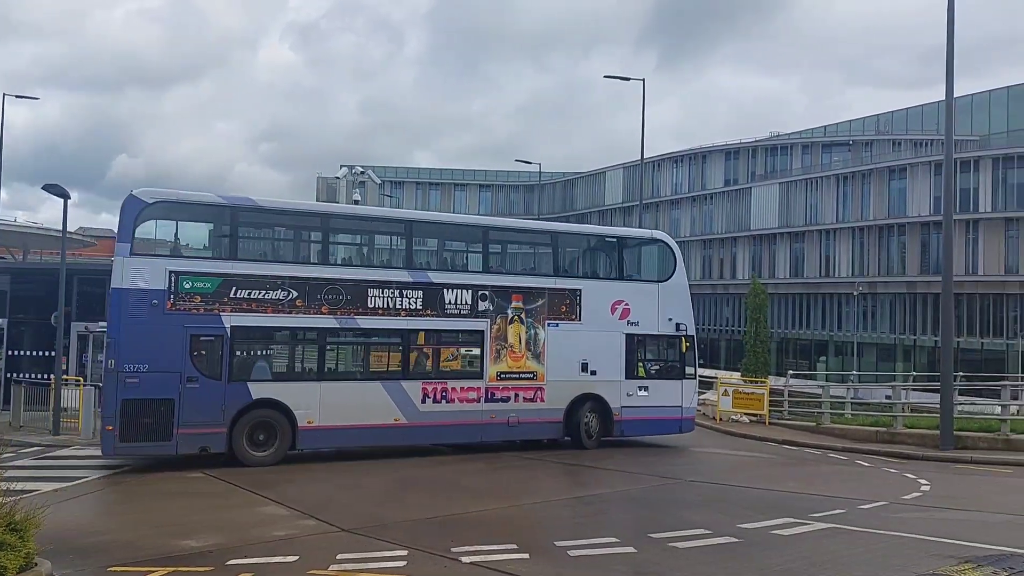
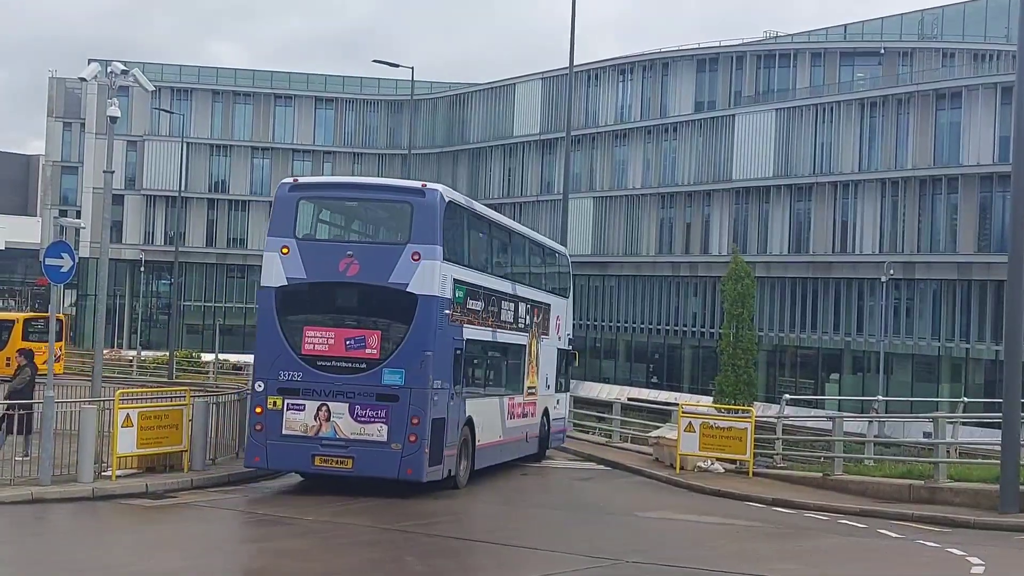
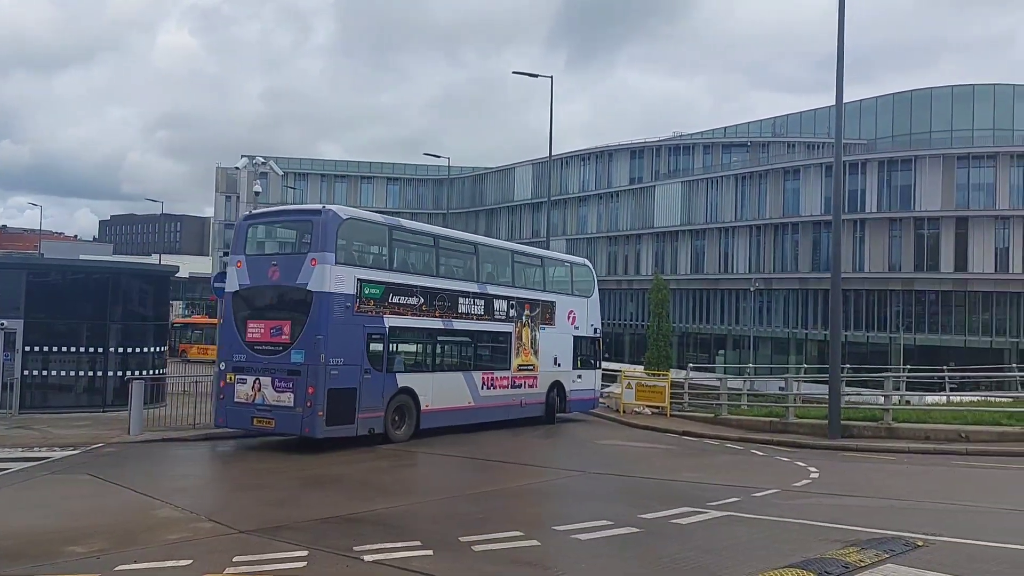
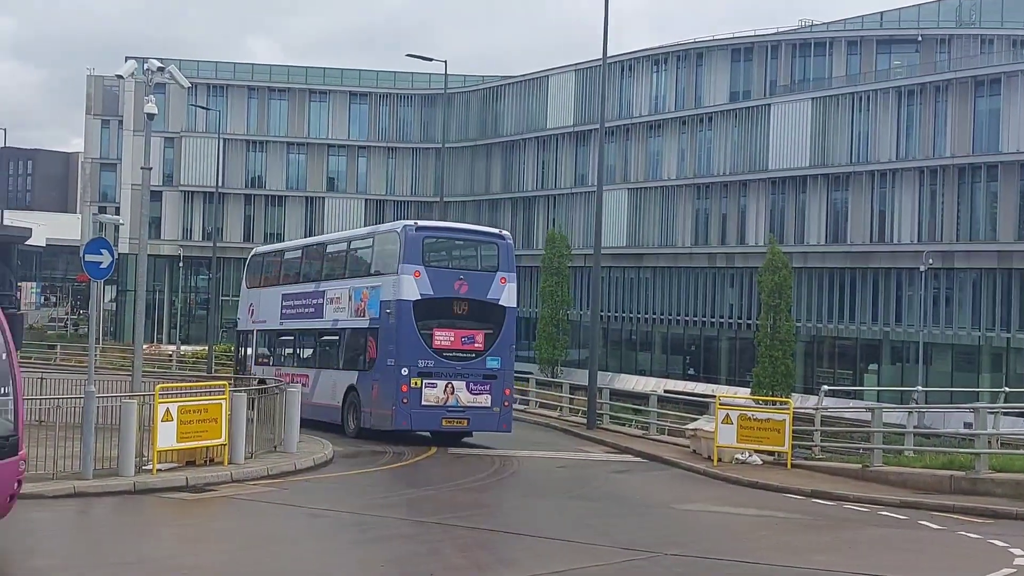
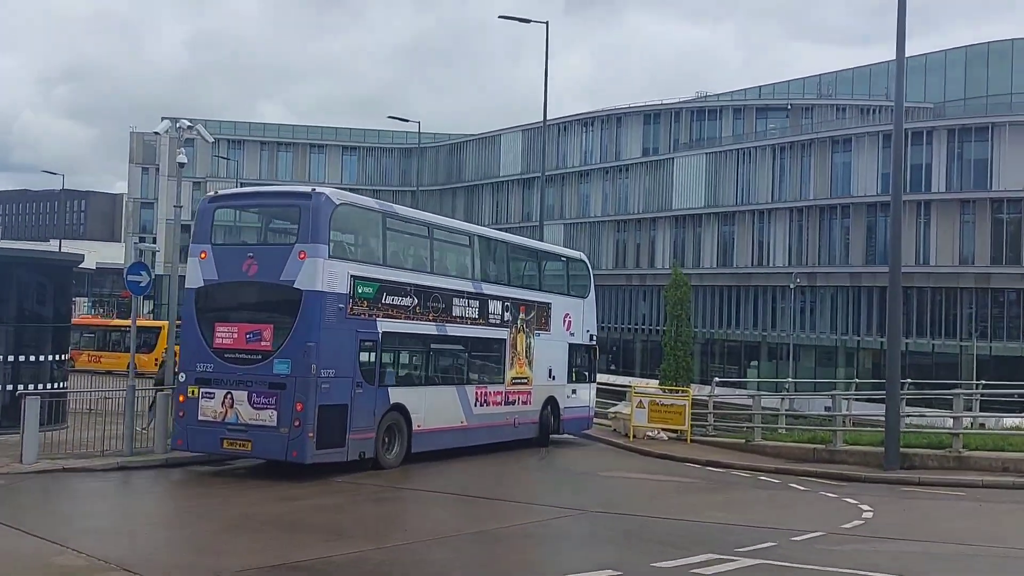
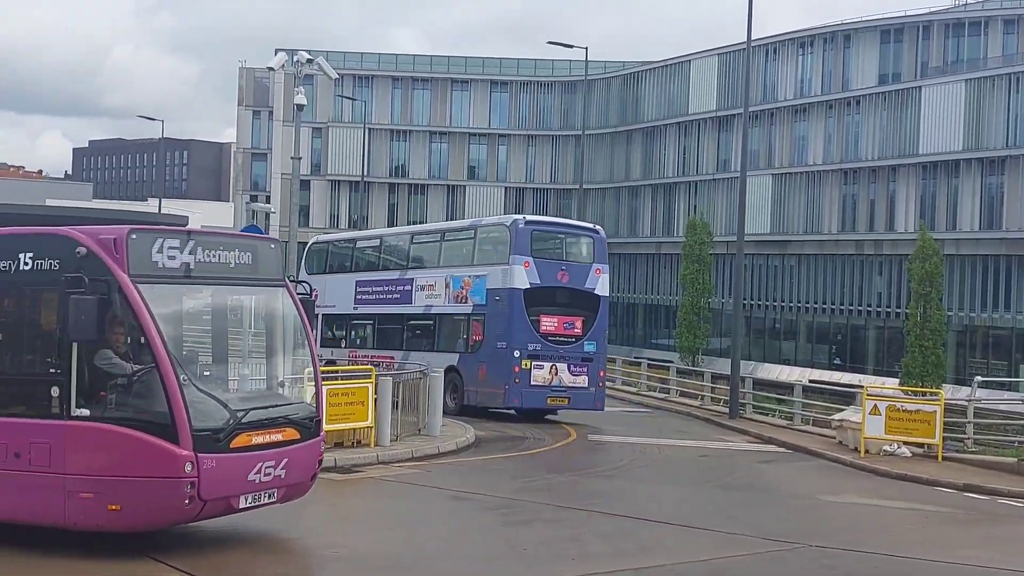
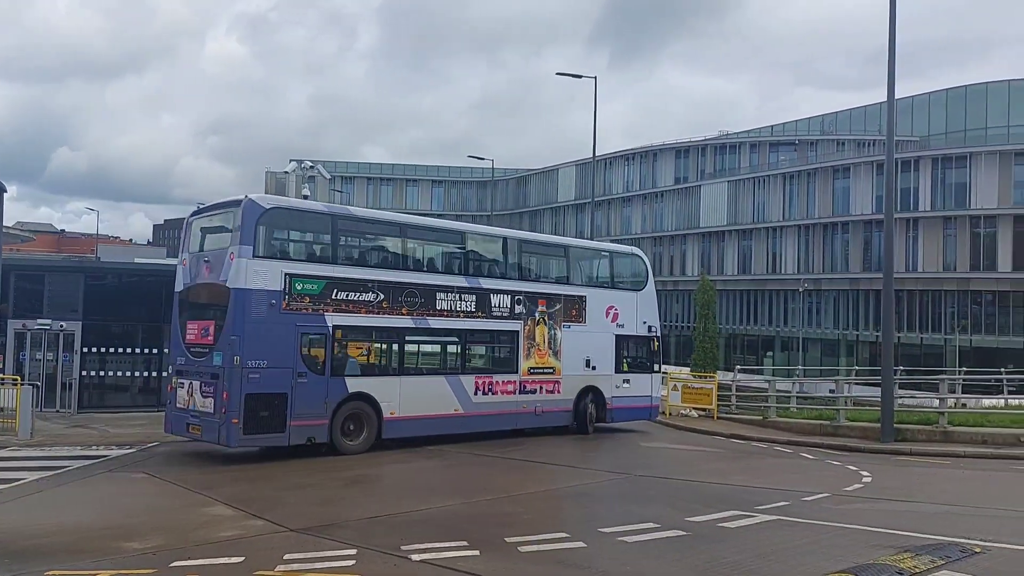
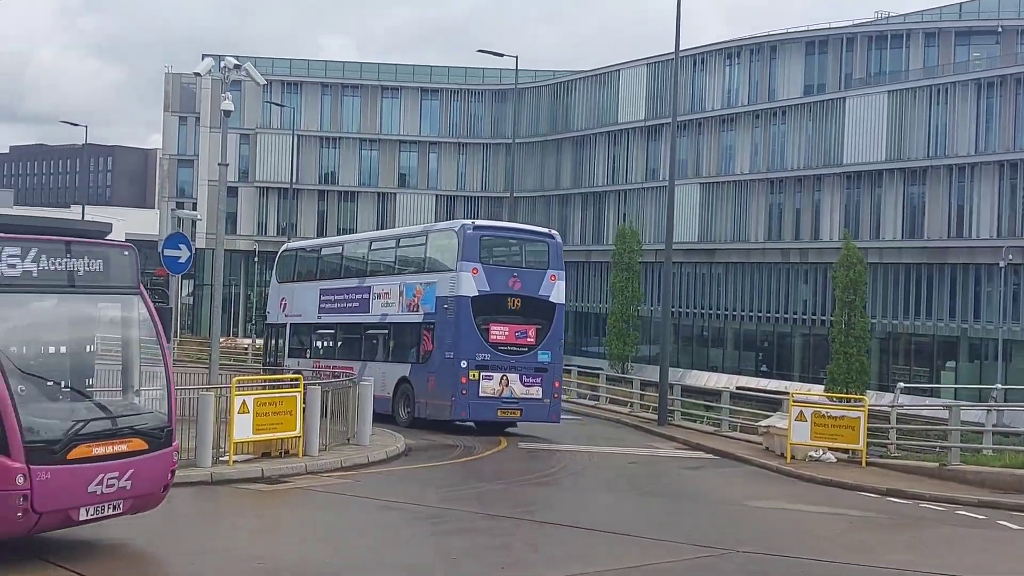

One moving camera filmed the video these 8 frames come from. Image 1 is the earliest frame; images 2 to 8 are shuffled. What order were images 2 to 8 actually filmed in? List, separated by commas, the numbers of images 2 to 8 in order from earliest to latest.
7, 3, 5, 2, 4, 8, 6
